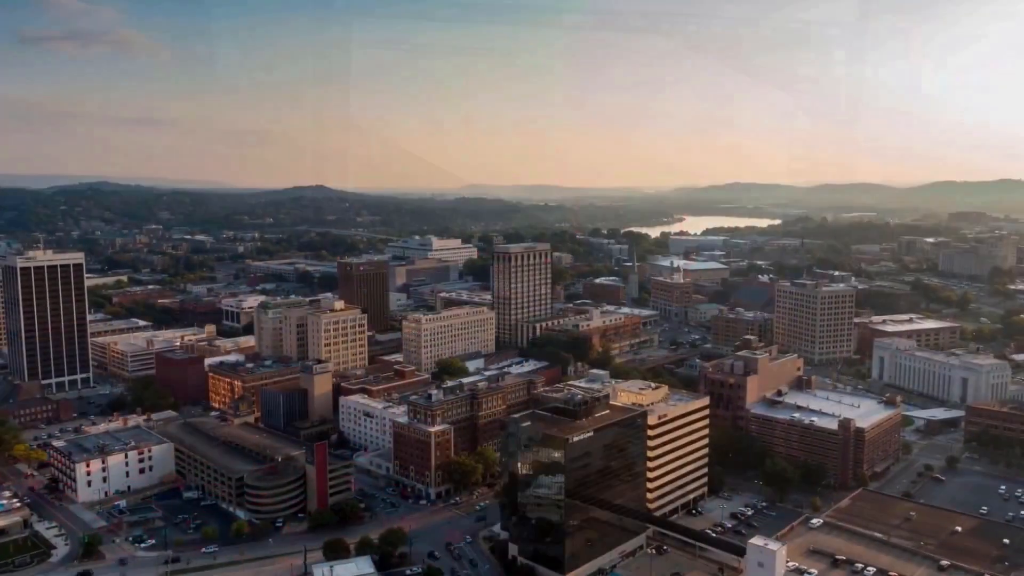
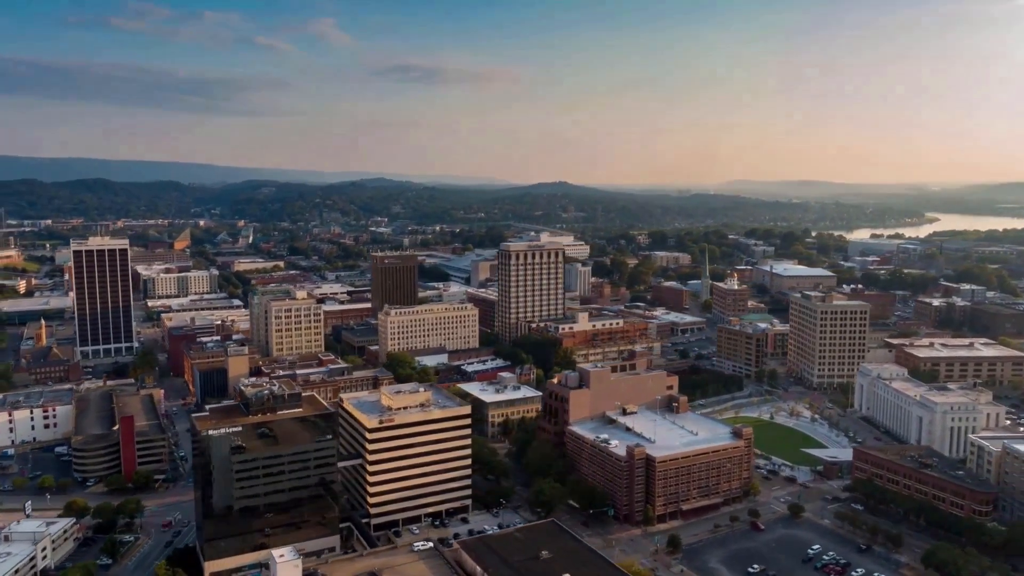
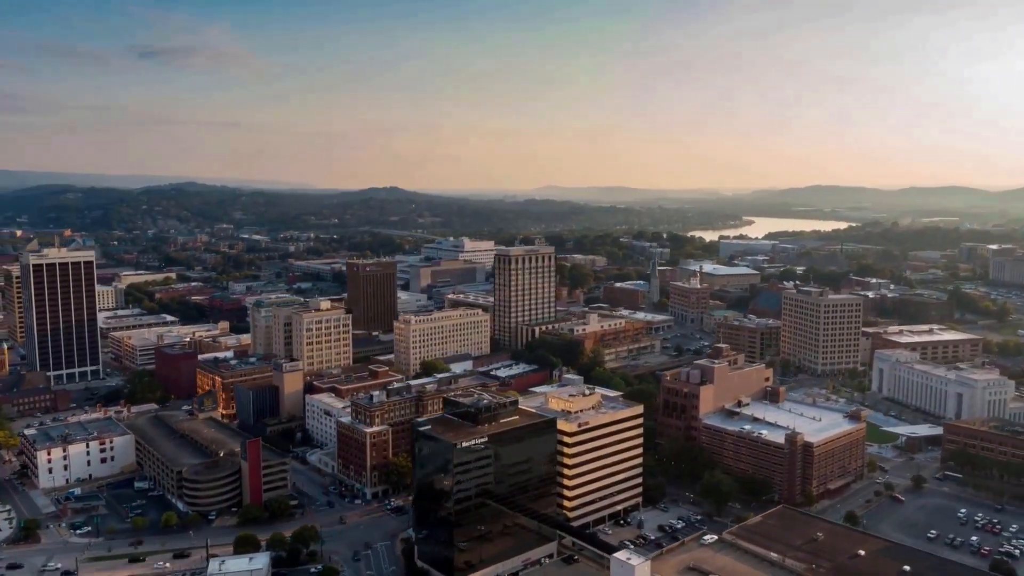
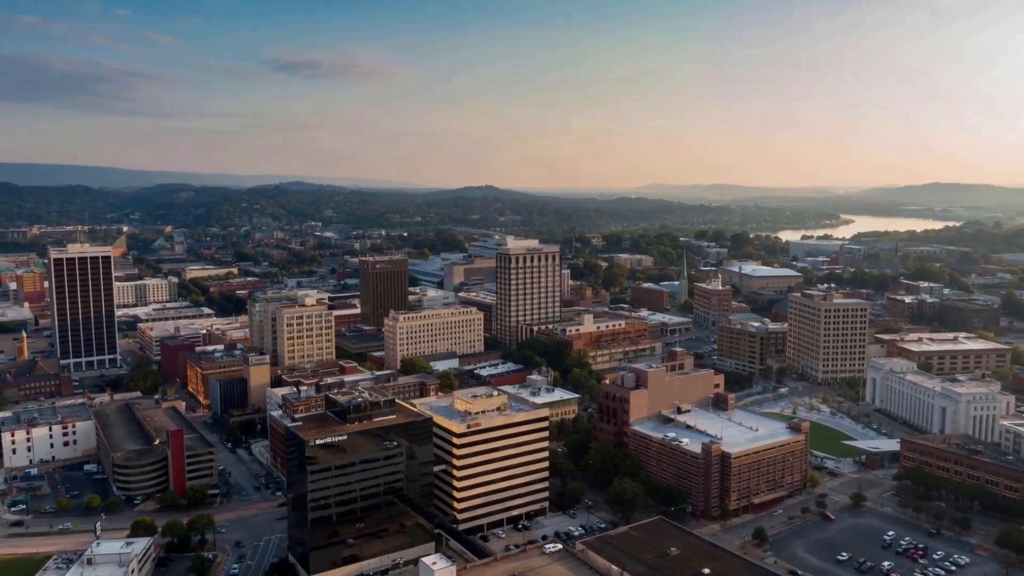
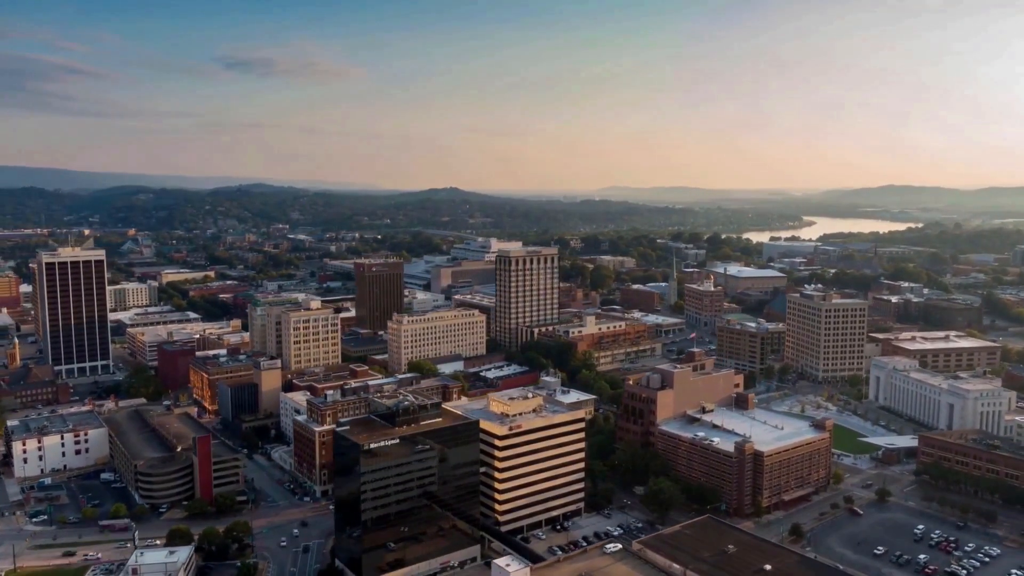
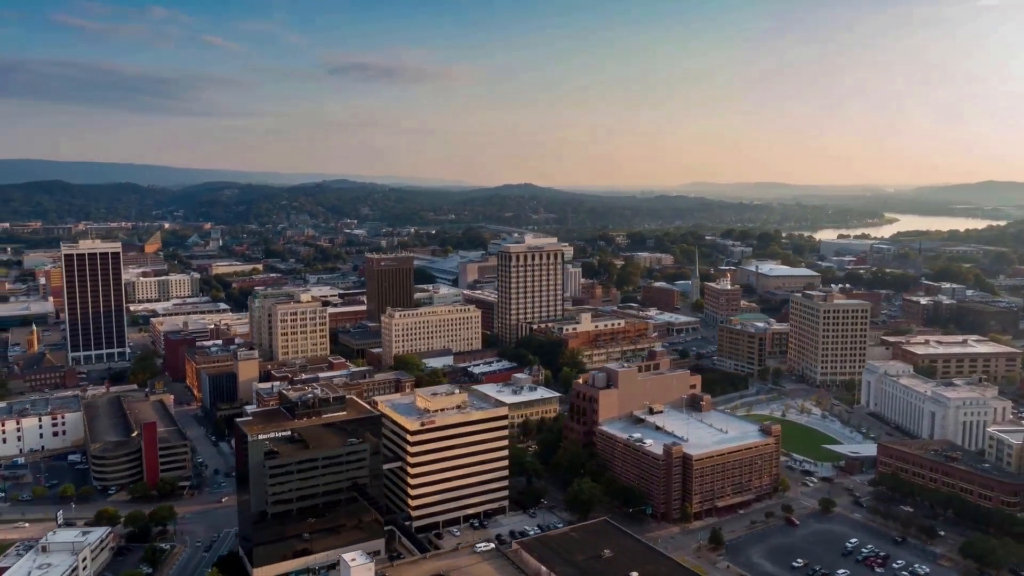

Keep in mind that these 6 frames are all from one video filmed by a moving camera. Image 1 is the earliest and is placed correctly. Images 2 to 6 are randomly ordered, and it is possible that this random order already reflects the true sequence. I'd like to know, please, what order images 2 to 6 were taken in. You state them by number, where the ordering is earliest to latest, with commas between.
3, 5, 4, 6, 2
